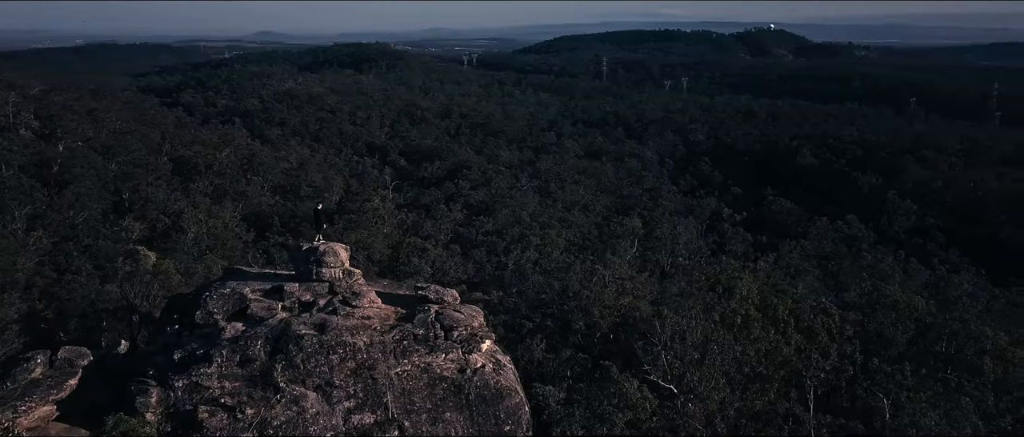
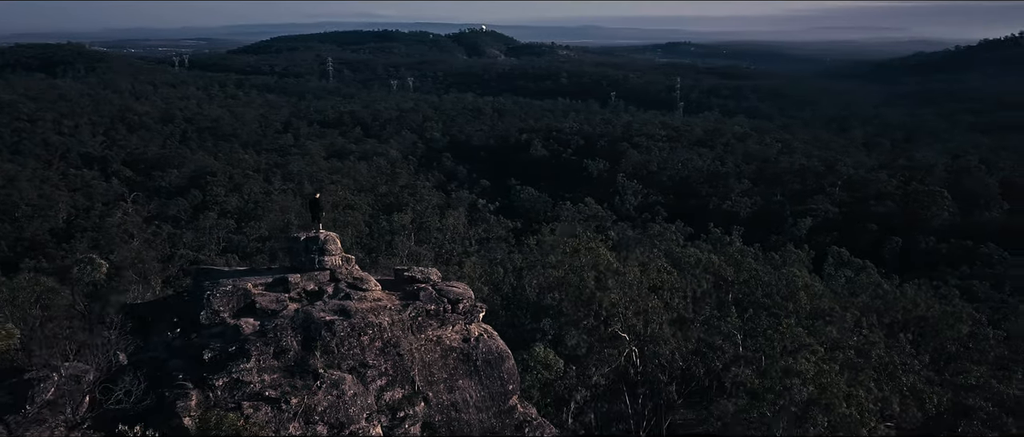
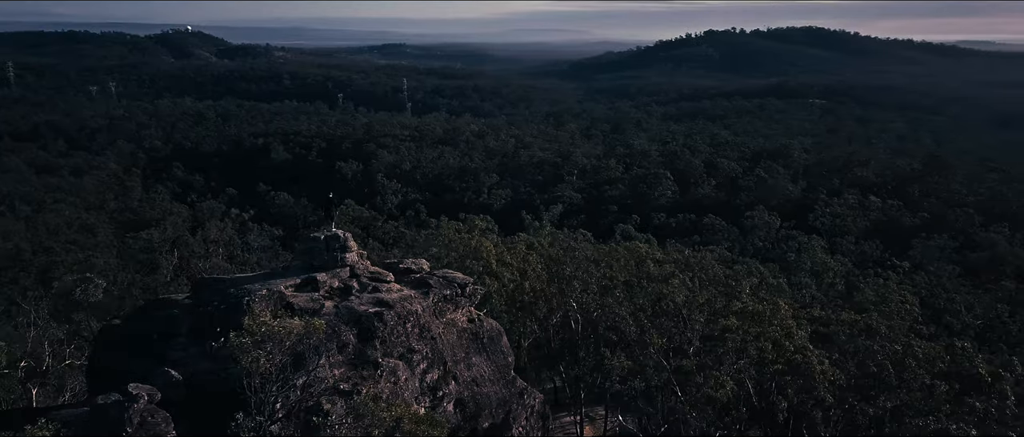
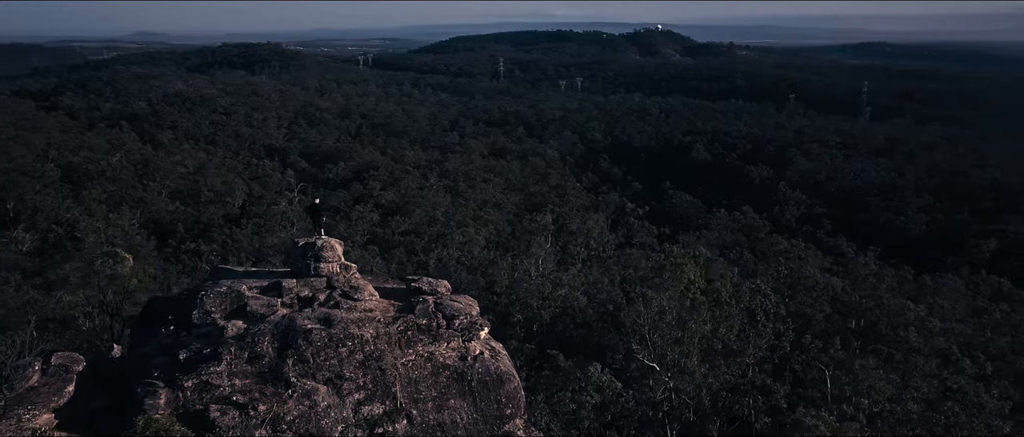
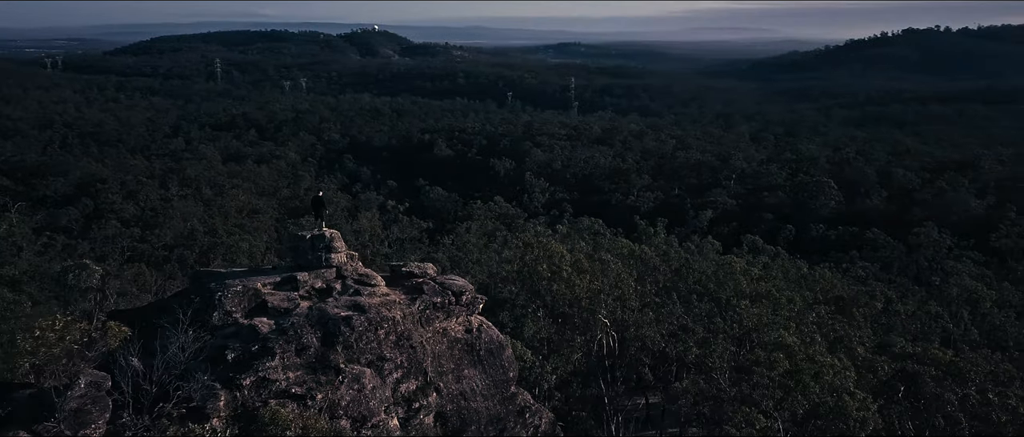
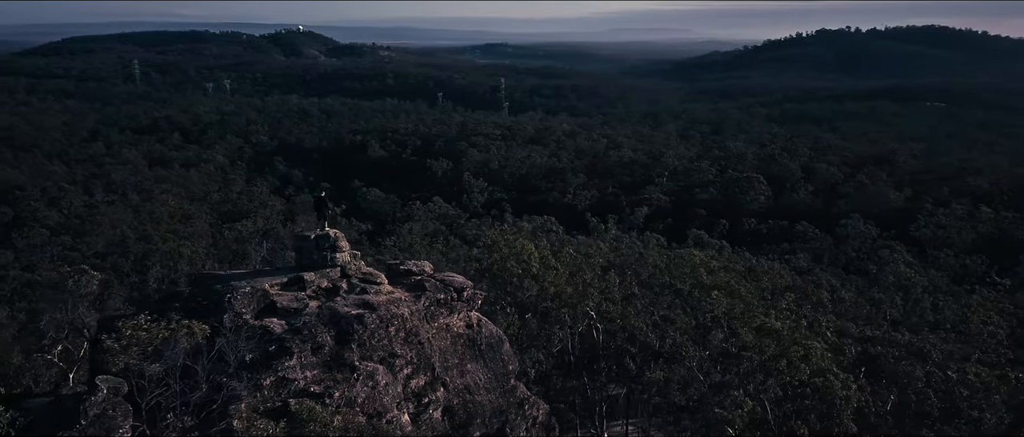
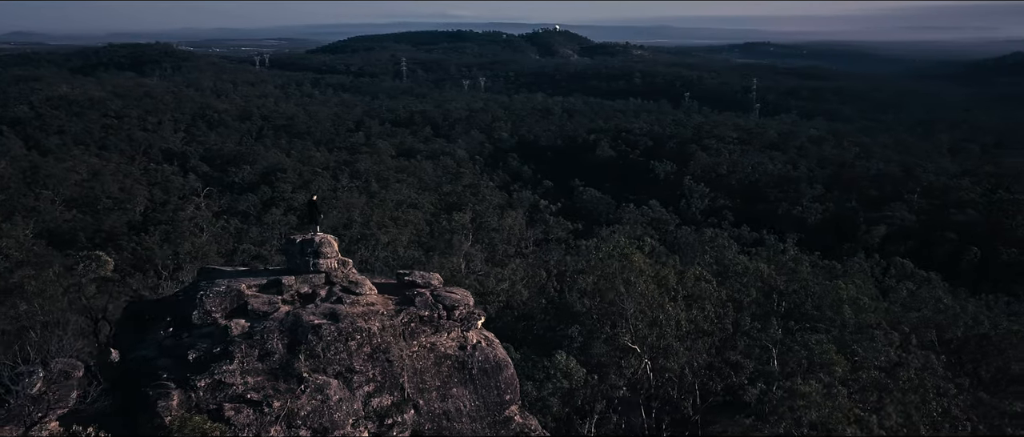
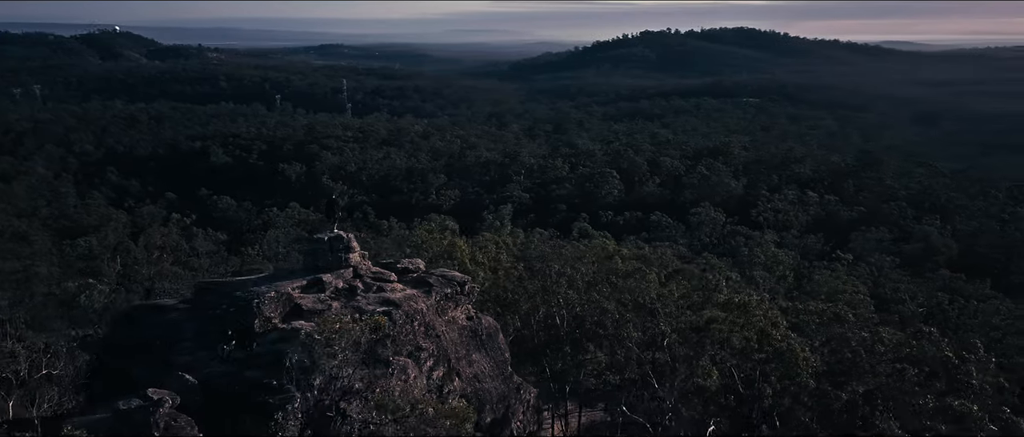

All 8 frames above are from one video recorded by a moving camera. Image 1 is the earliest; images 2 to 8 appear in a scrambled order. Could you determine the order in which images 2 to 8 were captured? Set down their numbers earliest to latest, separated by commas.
4, 7, 2, 5, 6, 3, 8
